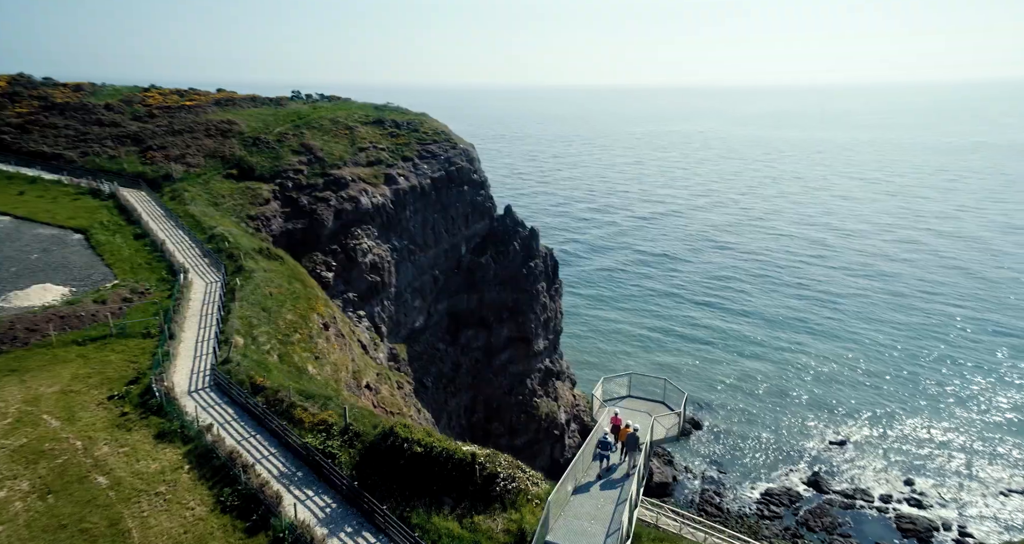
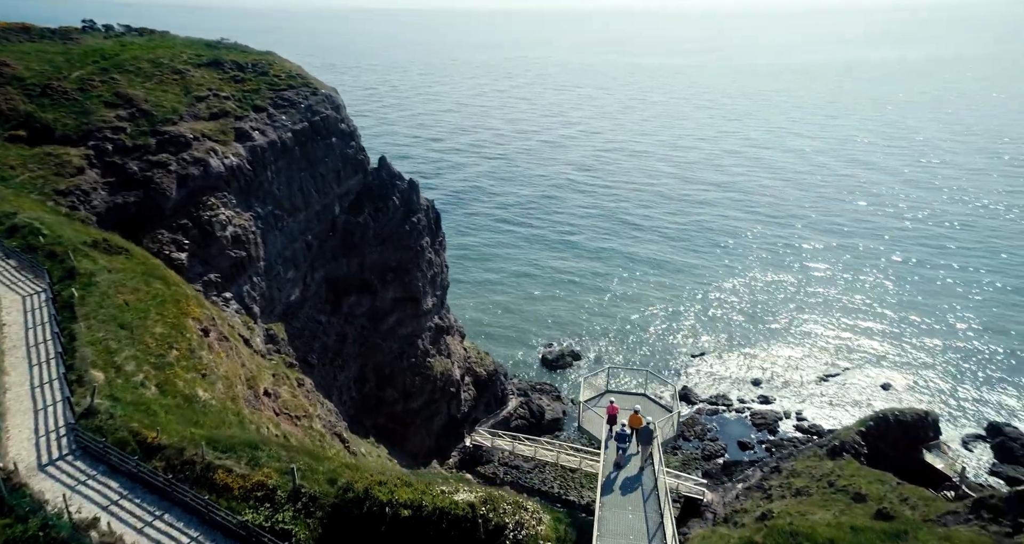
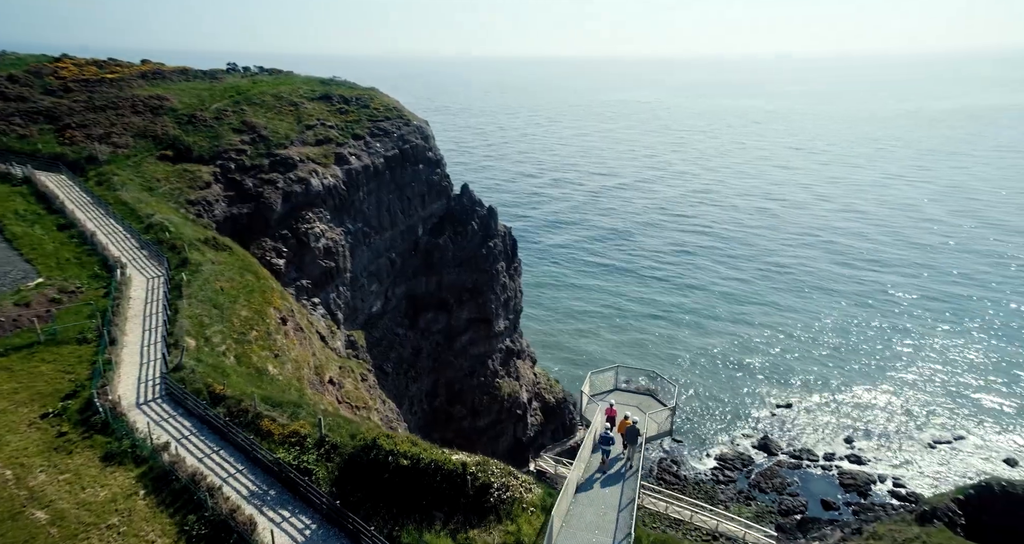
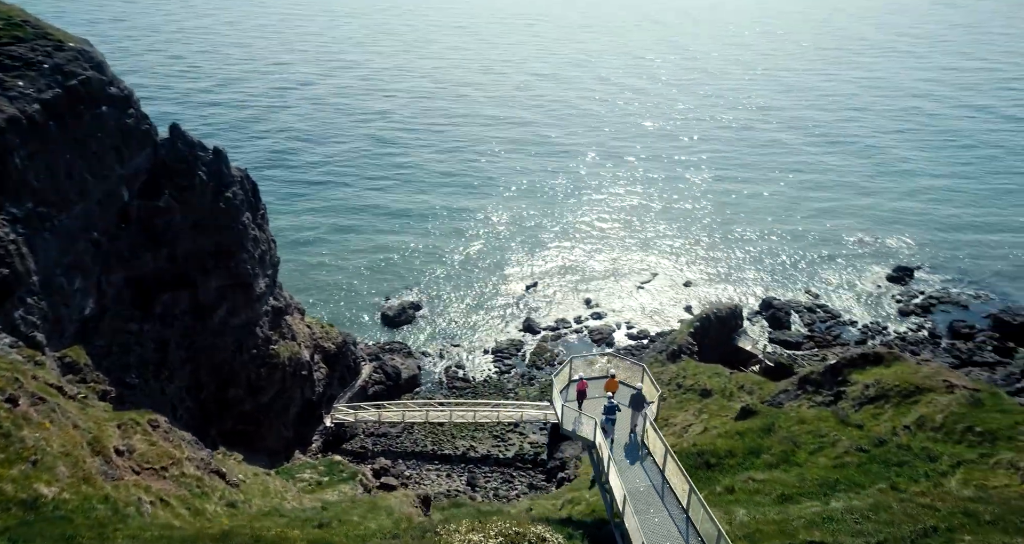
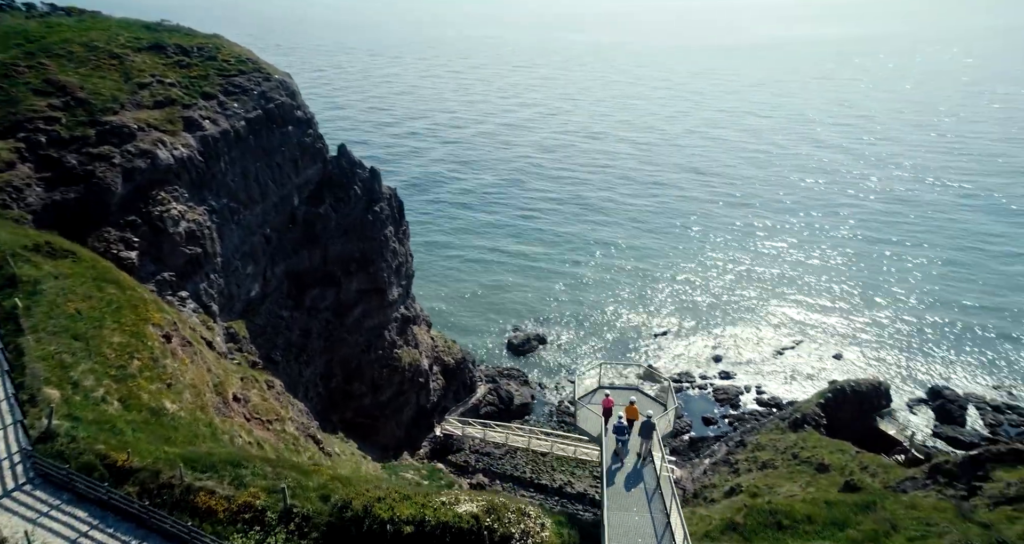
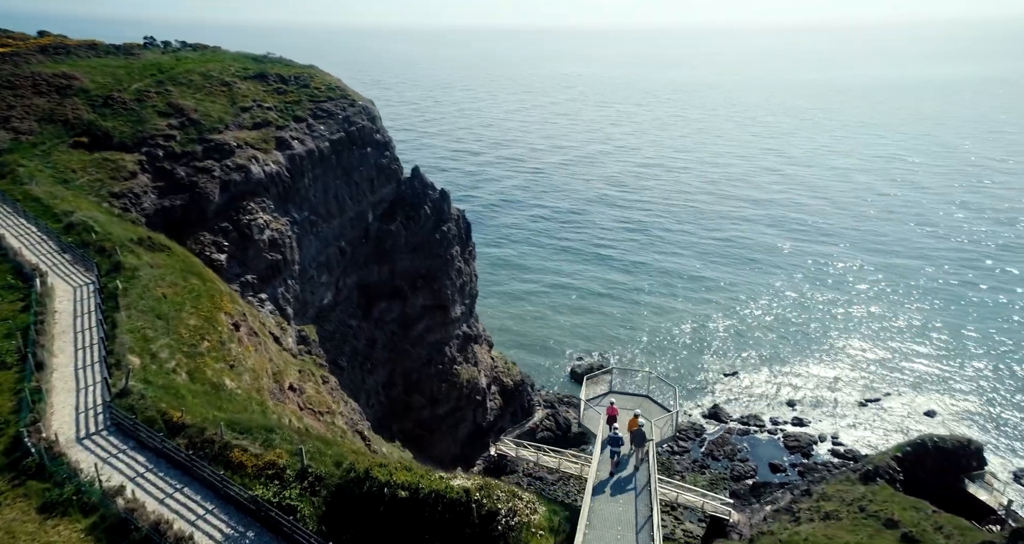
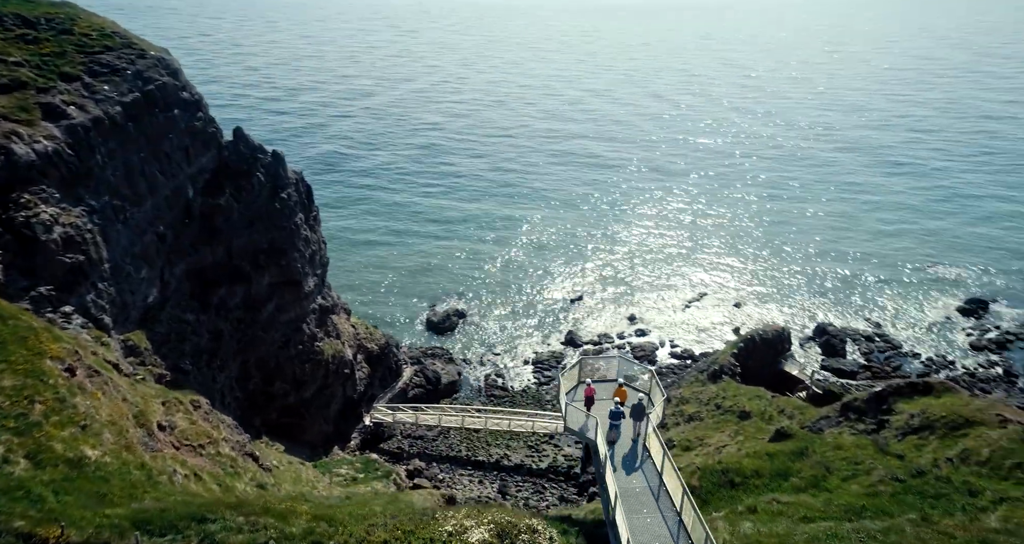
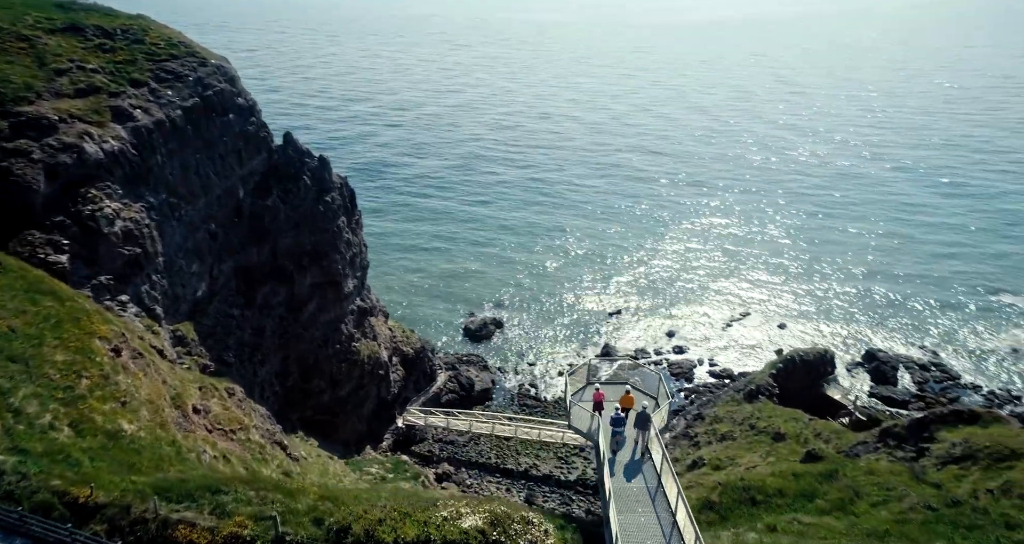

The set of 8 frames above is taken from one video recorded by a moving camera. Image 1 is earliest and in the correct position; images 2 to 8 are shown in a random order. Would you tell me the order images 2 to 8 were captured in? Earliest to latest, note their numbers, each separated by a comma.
3, 6, 2, 5, 8, 7, 4
